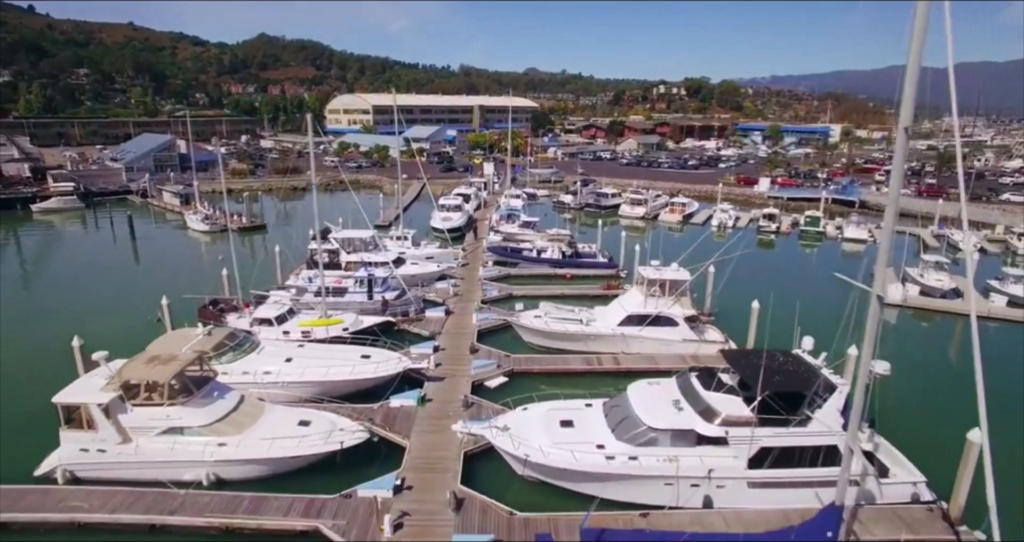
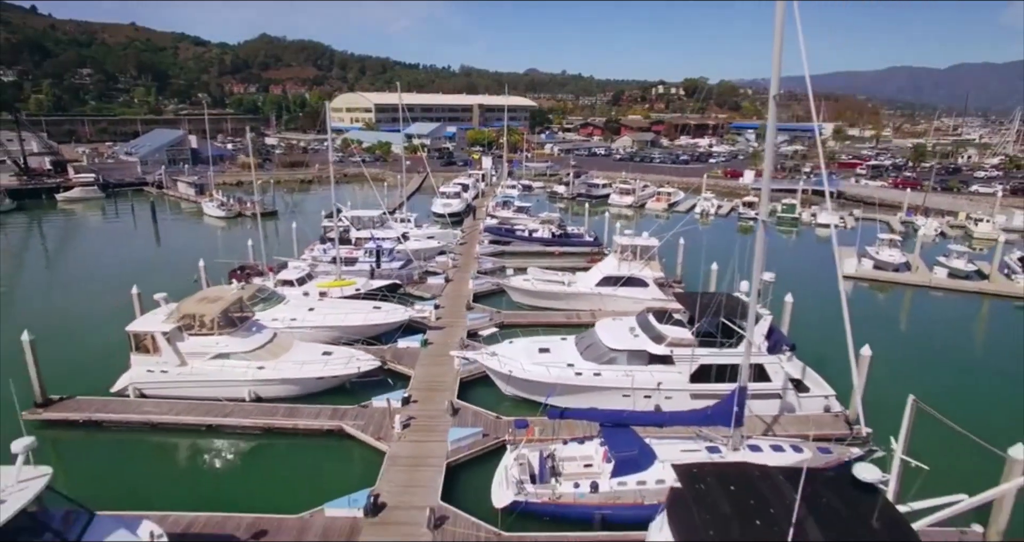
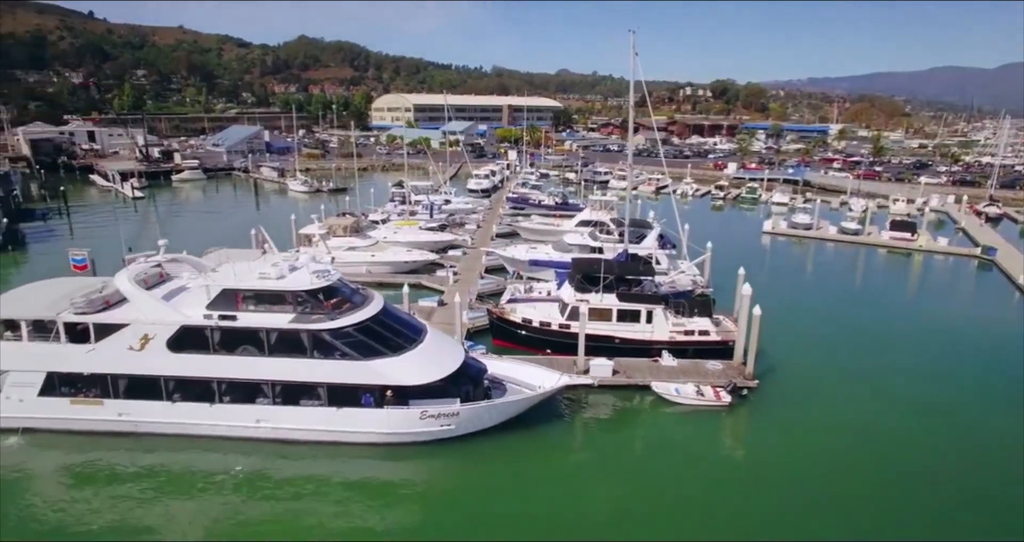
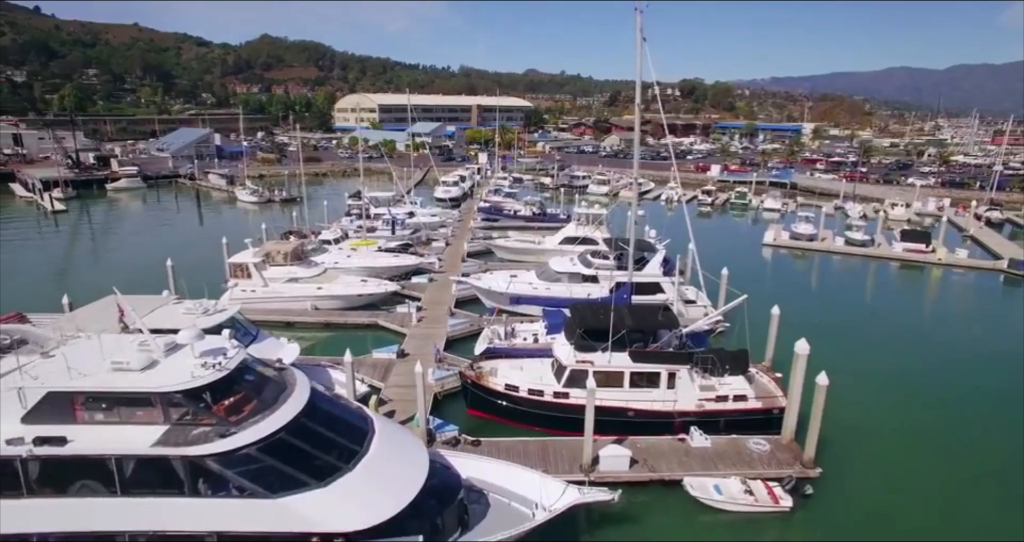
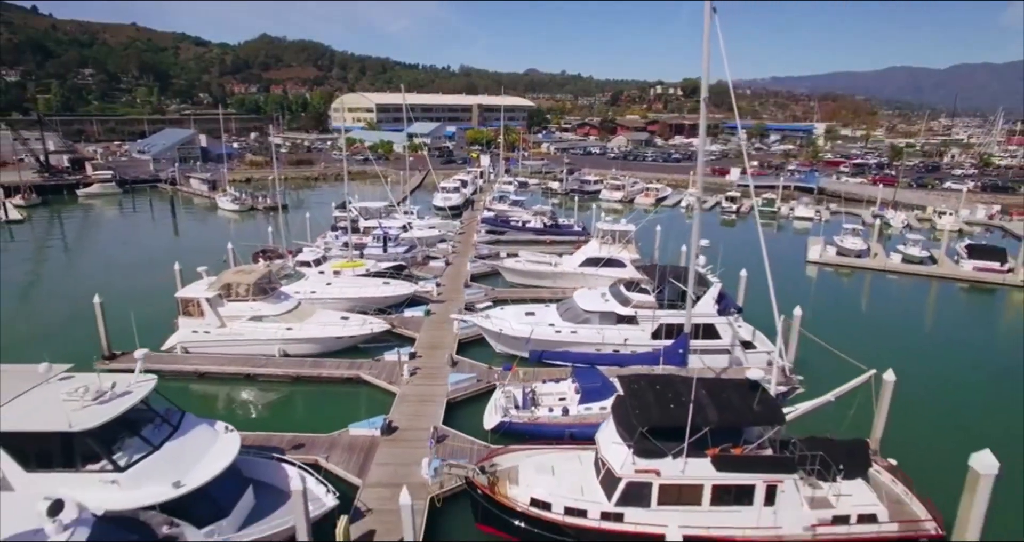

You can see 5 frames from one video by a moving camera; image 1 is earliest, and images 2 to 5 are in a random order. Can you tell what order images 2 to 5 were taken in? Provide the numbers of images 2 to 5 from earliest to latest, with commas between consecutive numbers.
2, 5, 4, 3
